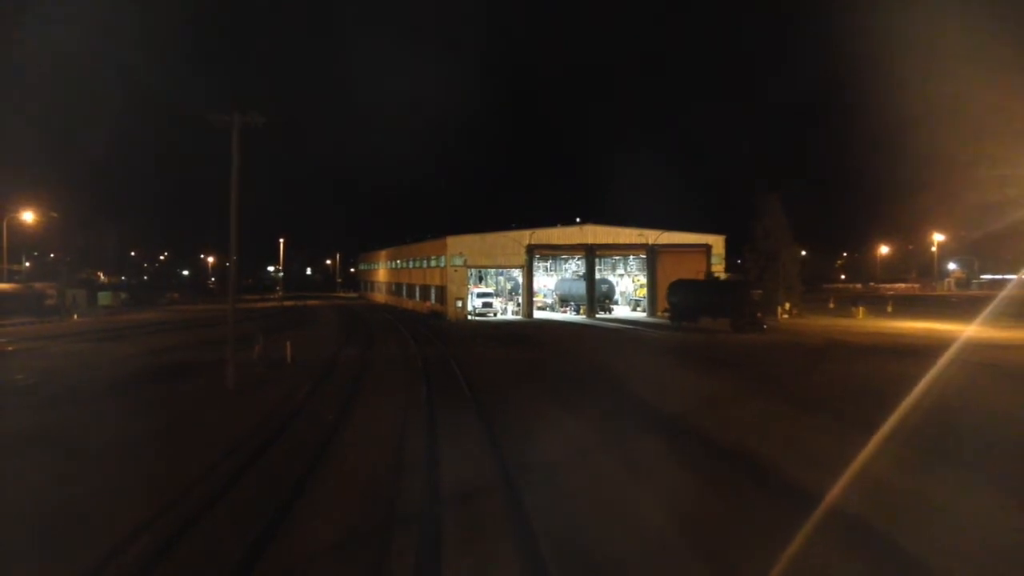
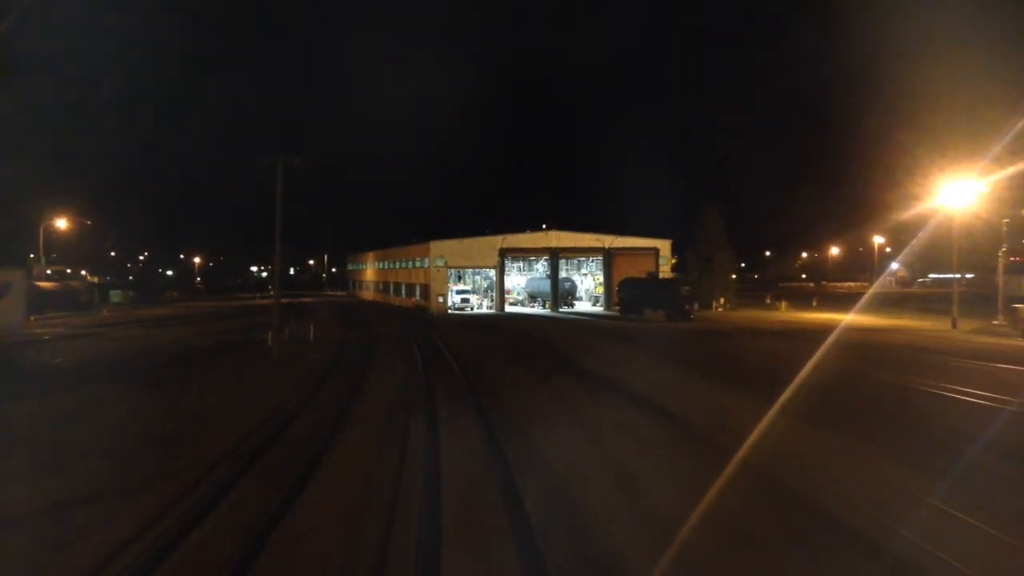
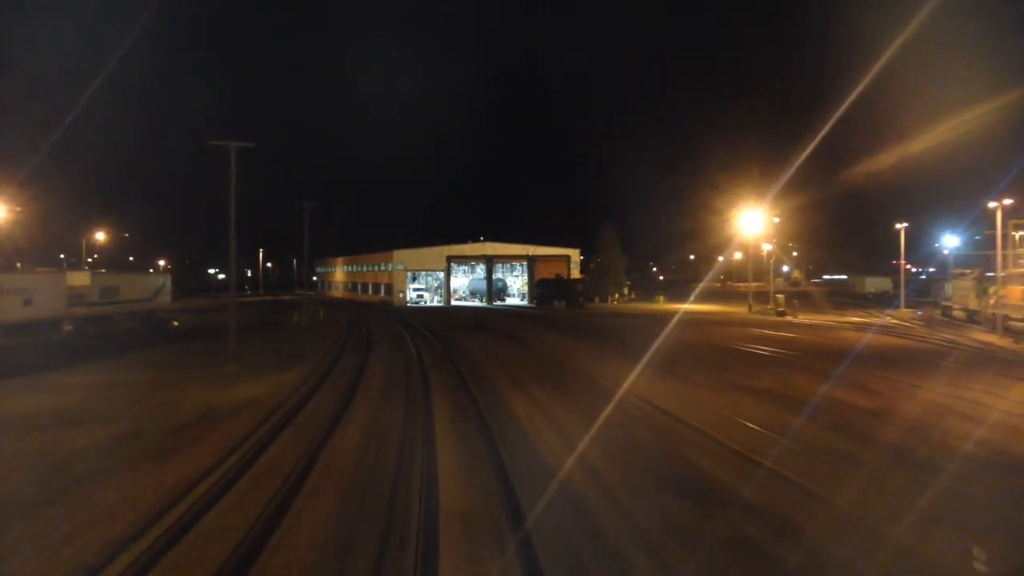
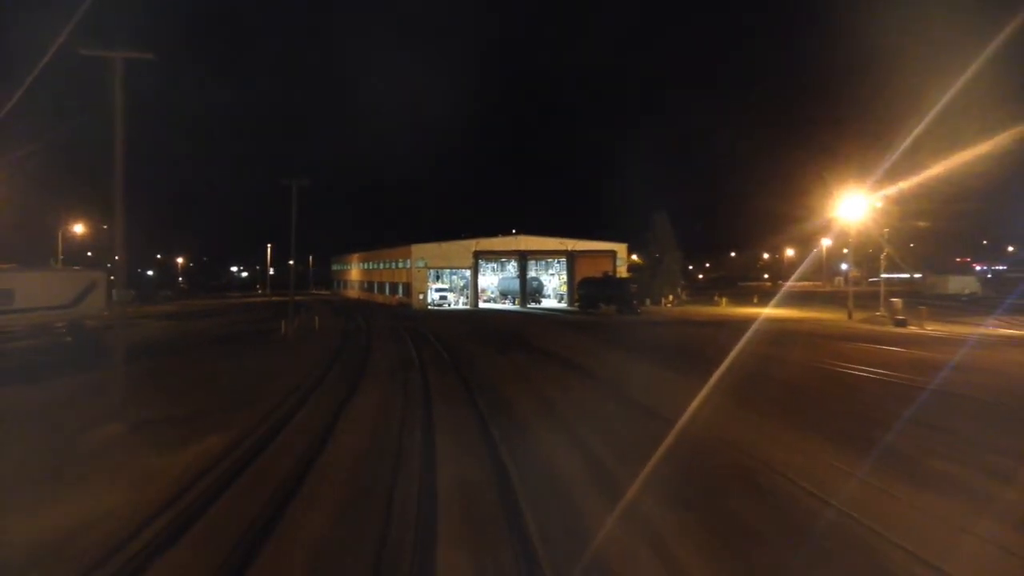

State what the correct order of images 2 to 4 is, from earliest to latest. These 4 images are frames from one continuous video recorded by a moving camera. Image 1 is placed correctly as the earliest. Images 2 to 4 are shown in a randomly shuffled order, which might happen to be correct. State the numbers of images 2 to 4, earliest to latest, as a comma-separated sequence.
2, 4, 3
